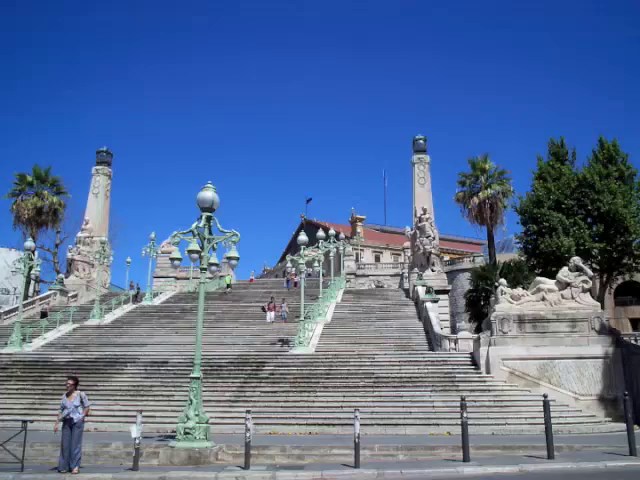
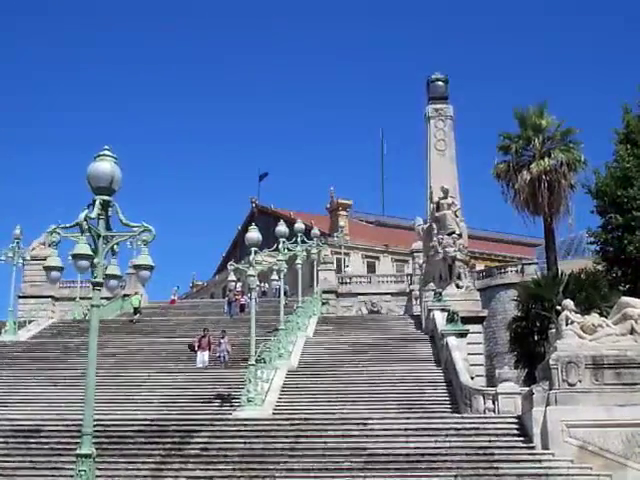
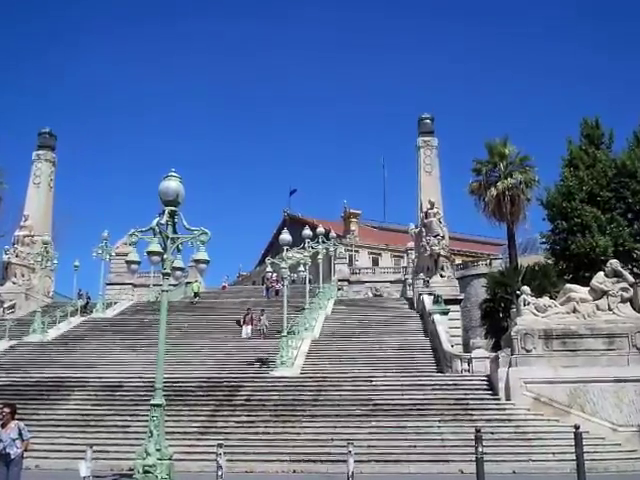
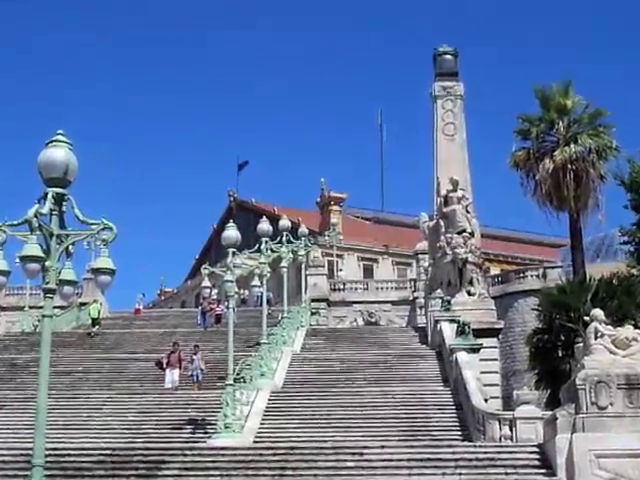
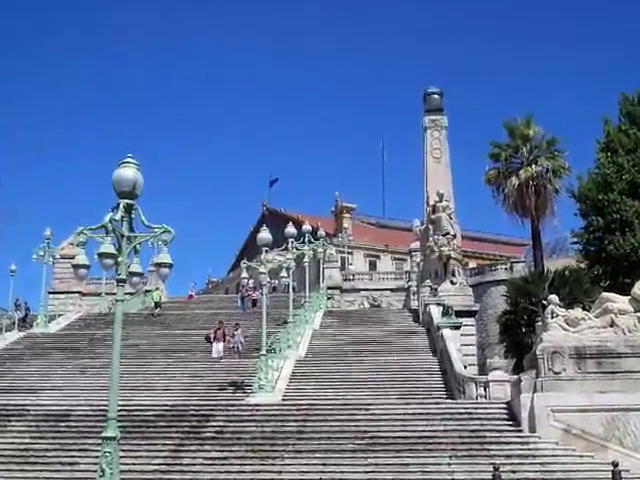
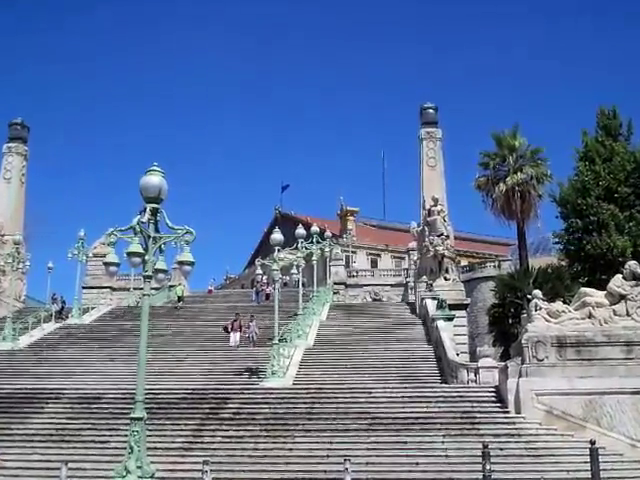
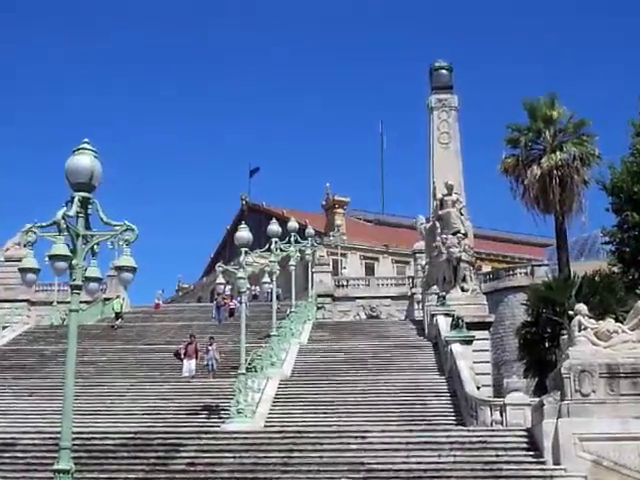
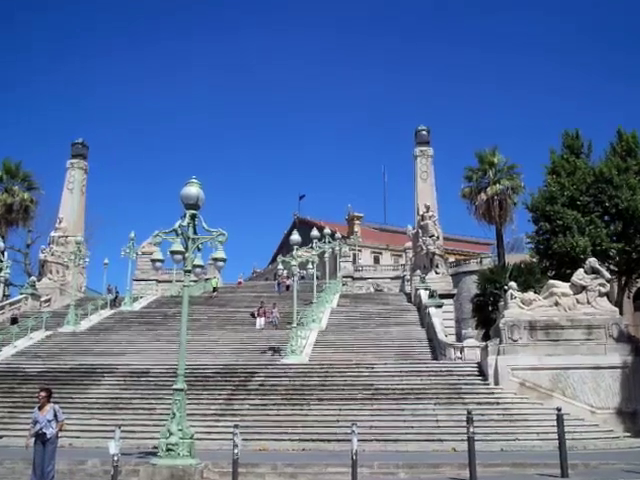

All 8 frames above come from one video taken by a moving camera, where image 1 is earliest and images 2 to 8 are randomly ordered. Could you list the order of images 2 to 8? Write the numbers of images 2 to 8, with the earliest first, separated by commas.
8, 3, 6, 5, 2, 7, 4
